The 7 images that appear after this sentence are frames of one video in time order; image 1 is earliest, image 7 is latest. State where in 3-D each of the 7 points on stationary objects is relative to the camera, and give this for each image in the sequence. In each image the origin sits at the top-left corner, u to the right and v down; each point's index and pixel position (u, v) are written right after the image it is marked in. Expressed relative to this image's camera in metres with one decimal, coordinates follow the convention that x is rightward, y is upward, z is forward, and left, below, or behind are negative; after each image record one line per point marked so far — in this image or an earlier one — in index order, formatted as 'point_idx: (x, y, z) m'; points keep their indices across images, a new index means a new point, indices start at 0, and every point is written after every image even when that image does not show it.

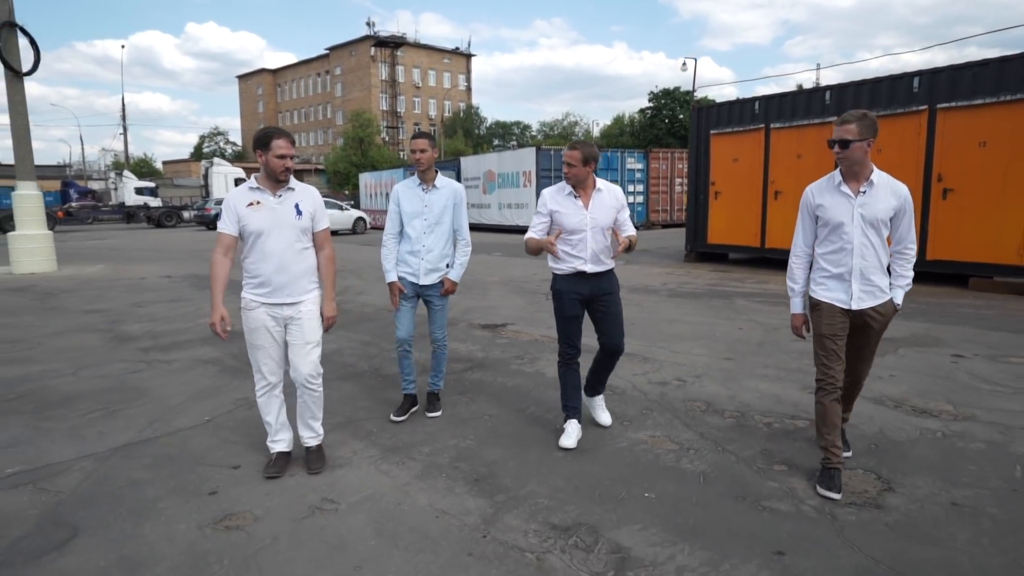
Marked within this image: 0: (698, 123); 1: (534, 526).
0: (+3.8, +3.3, +13.5) m
1: (+0.1, -1.1, +3.1) m
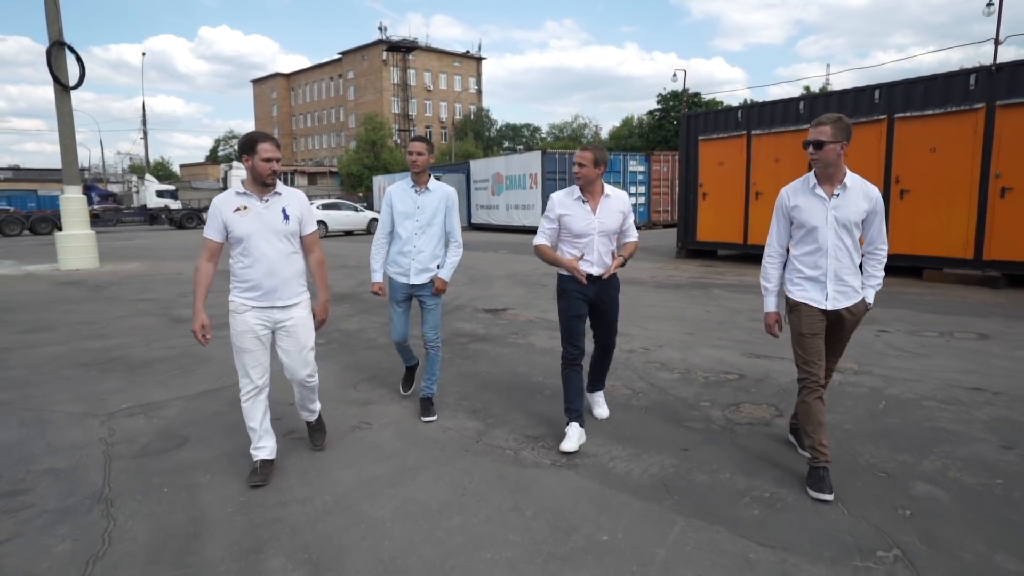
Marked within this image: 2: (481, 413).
0: (+3.8, +3.5, +14.6) m
1: (0.0, -0.9, +4.3) m
2: (-0.2, -0.9, +4.7) m
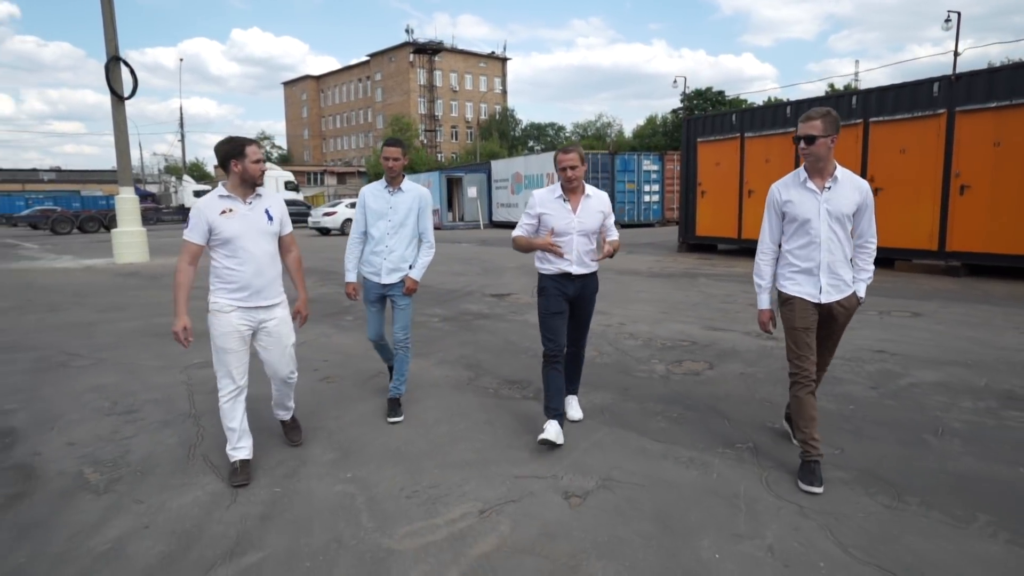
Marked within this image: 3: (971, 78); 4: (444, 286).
0: (+4.1, +3.7, +15.7) m
1: (-0.1, -0.8, +5.5) m
2: (-0.3, -0.7, +6.0) m
3: (+7.0, +3.2, +10.2) m
4: (-1.1, 0.0, +10.8) m
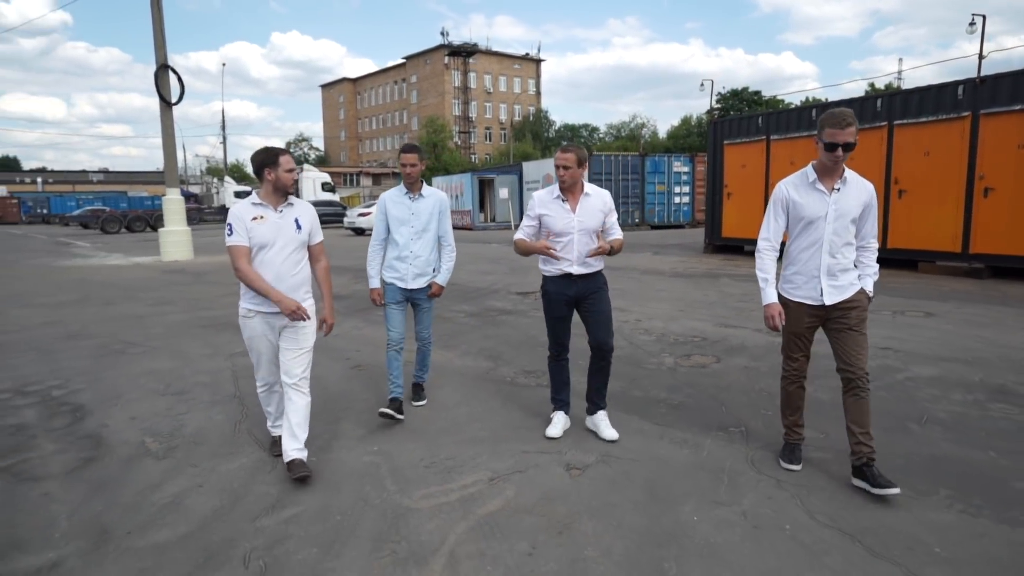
0: (+4.8, +3.7, +15.9) m
1: (0.0, -0.7, +5.9) m
2: (-0.2, -0.7, +6.4) m
3: (+7.4, +3.2, +10.3) m
4: (-0.7, +0.1, +11.2) m
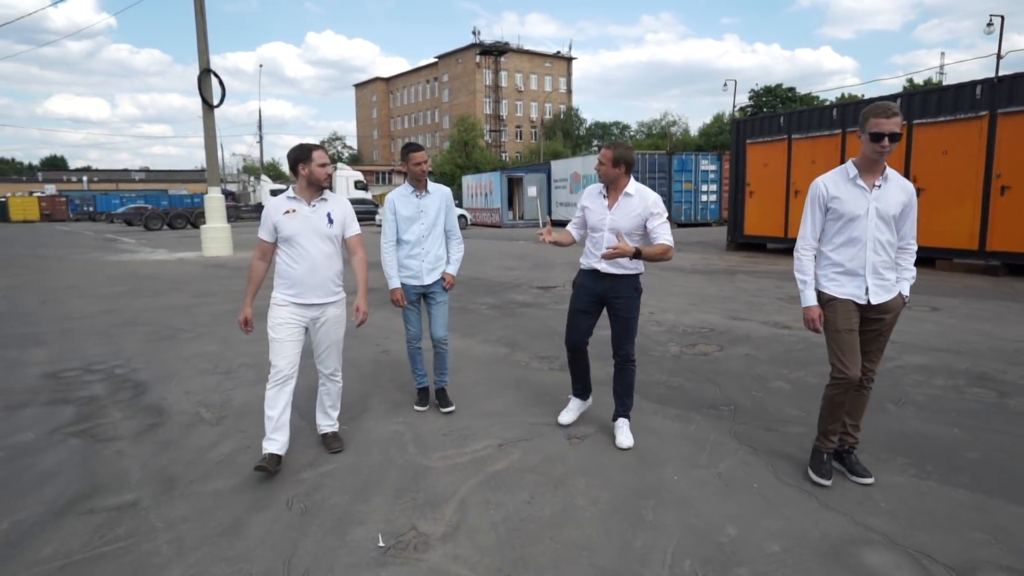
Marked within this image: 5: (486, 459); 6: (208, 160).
0: (+5.4, +3.7, +16.1) m
1: (+0.2, -0.6, +6.4) m
2: (0.0, -0.6, +6.8) m
3: (+7.8, +3.2, +10.4) m
4: (-0.3, +0.1, +11.7) m
5: (-0.2, -1.0, +3.9) m
6: (-8.4, +3.6, +18.6) m
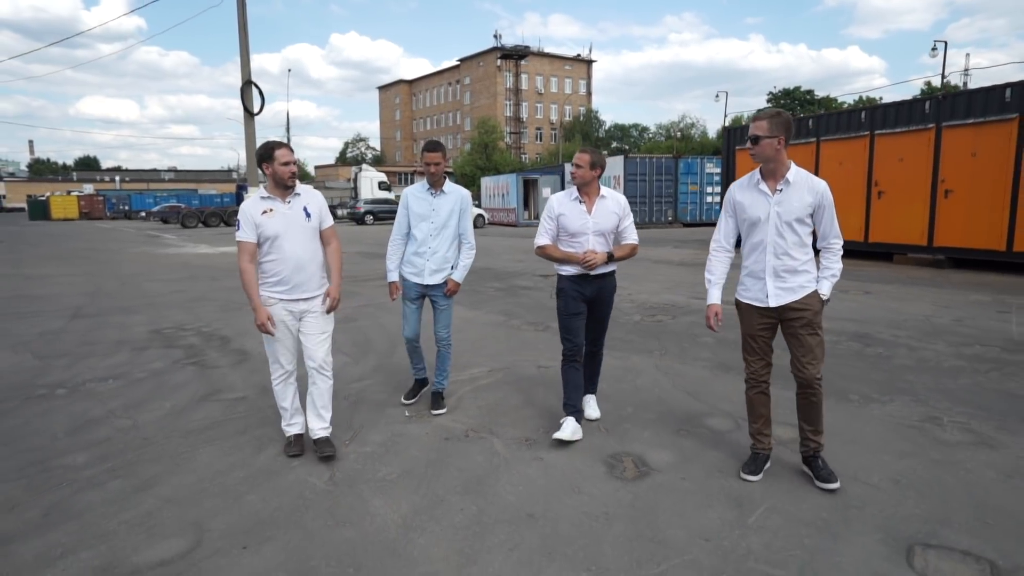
0: (+5.7, +3.9, +17.7) m
1: (+0.1, -0.4, +8.1) m
2: (0.0, -0.3, +8.6) m
3: (+7.9, +3.4, +11.9) m
4: (-0.2, +0.4, +13.4) m
5: (-0.3, -0.8, +5.6) m
6: (-8.1, +3.8, +20.5) m
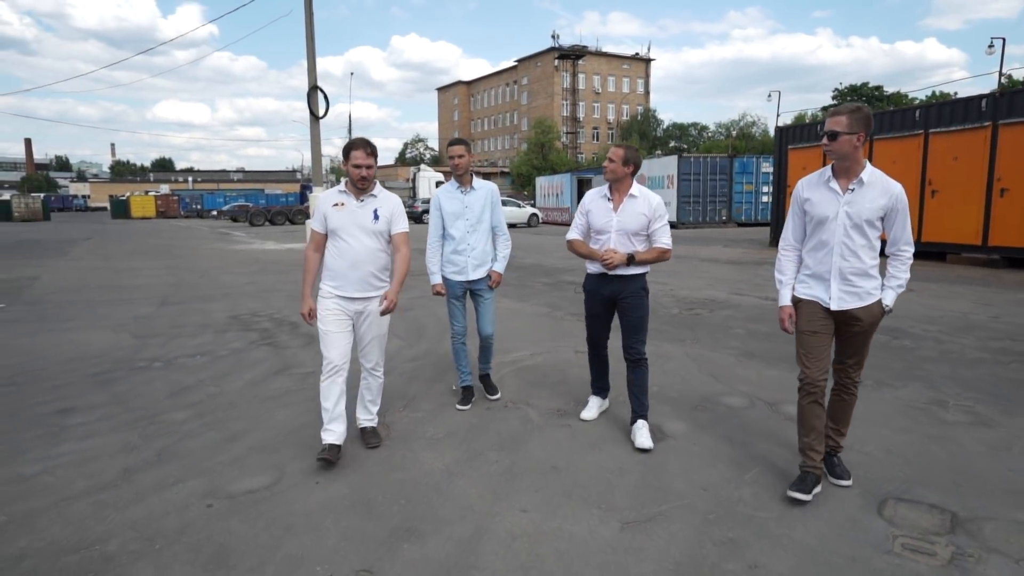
0: (+7.1, +3.9, +17.7) m
1: (+0.7, -0.3, +8.6) m
2: (+0.6, -0.3, +9.1) m
3: (+8.8, +3.4, +11.7) m
4: (+0.8, +0.5, +13.9) m
5: (+0.1, -0.7, +6.1) m
6: (-6.4, +4.0, +21.7) m
